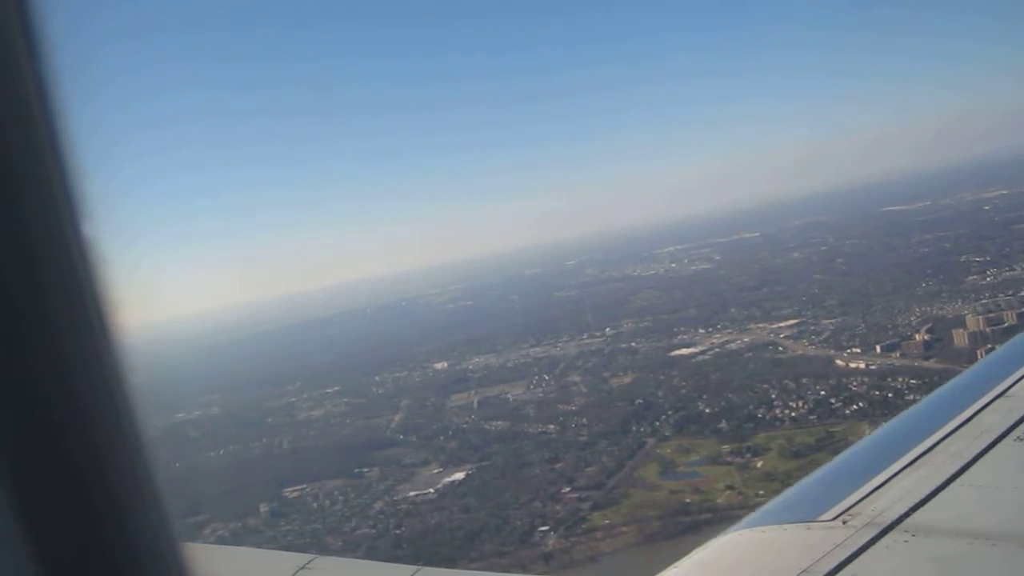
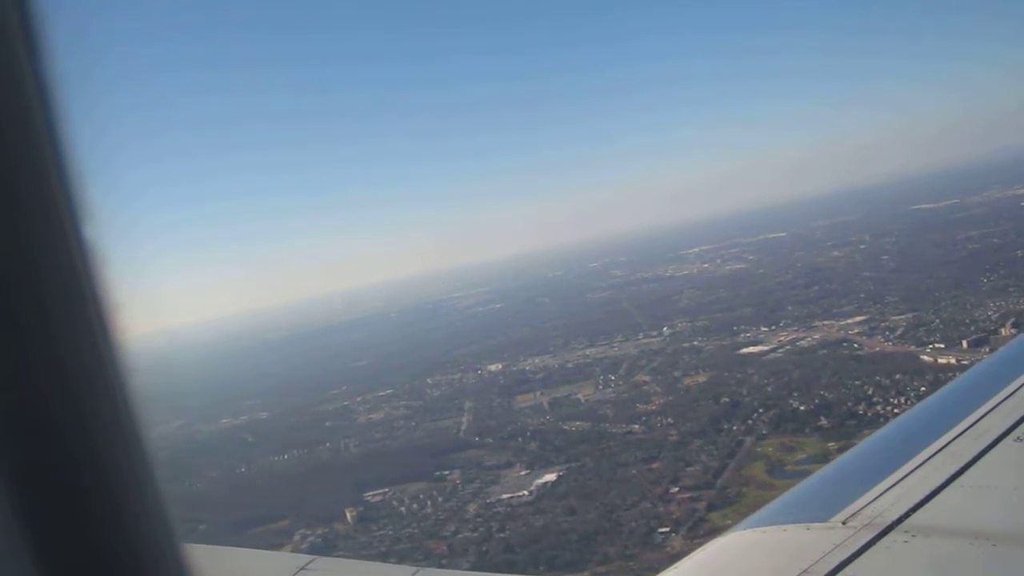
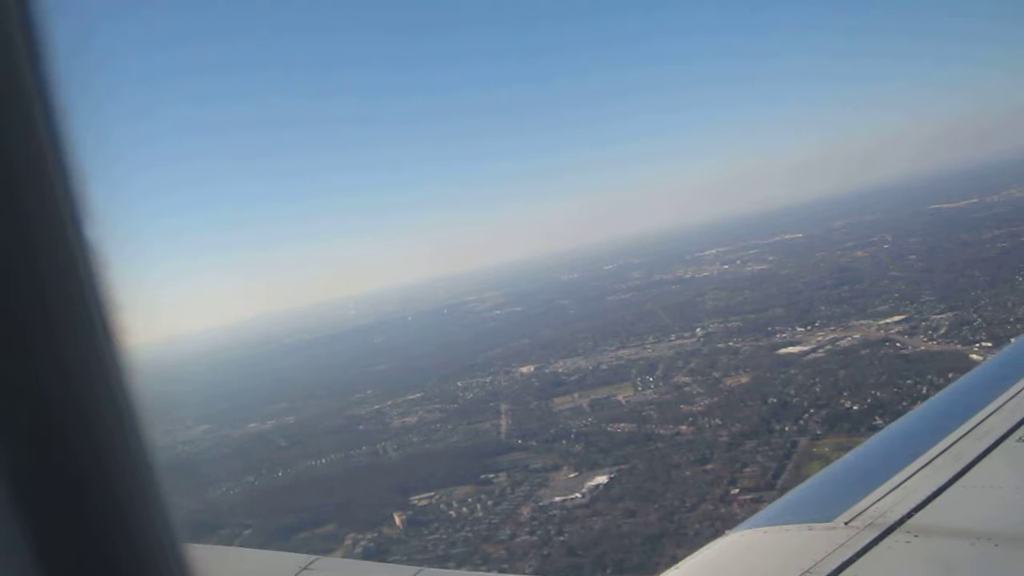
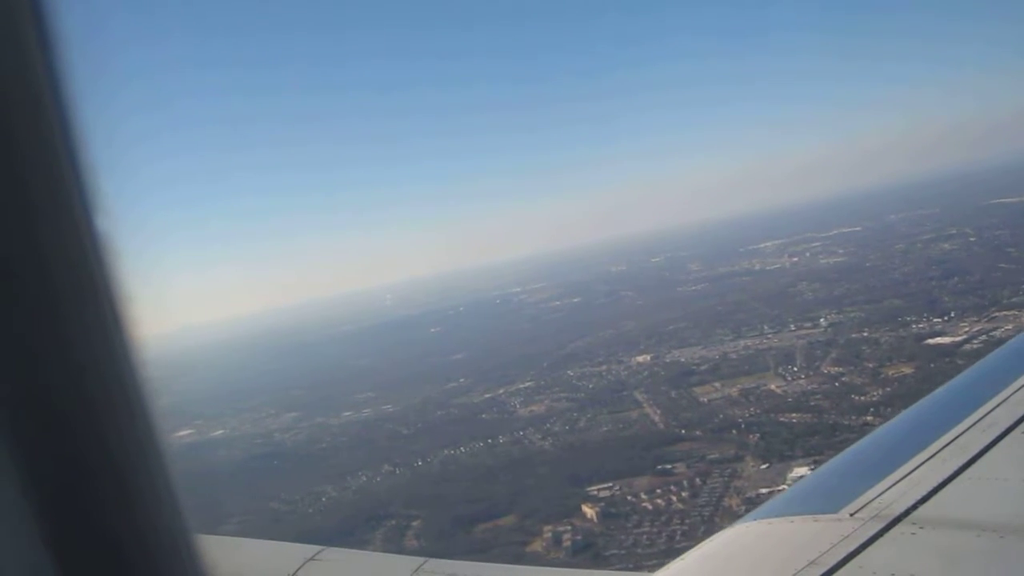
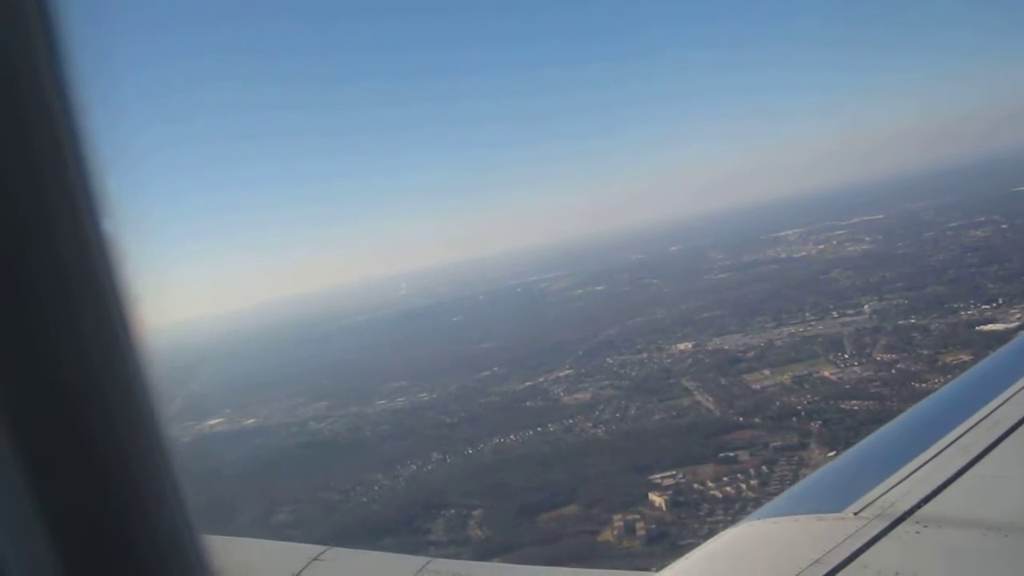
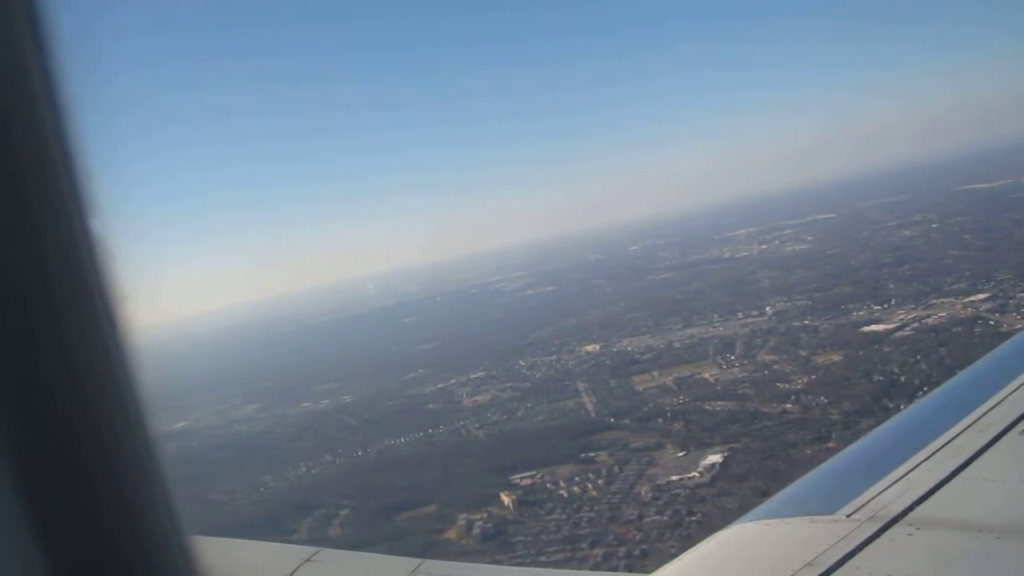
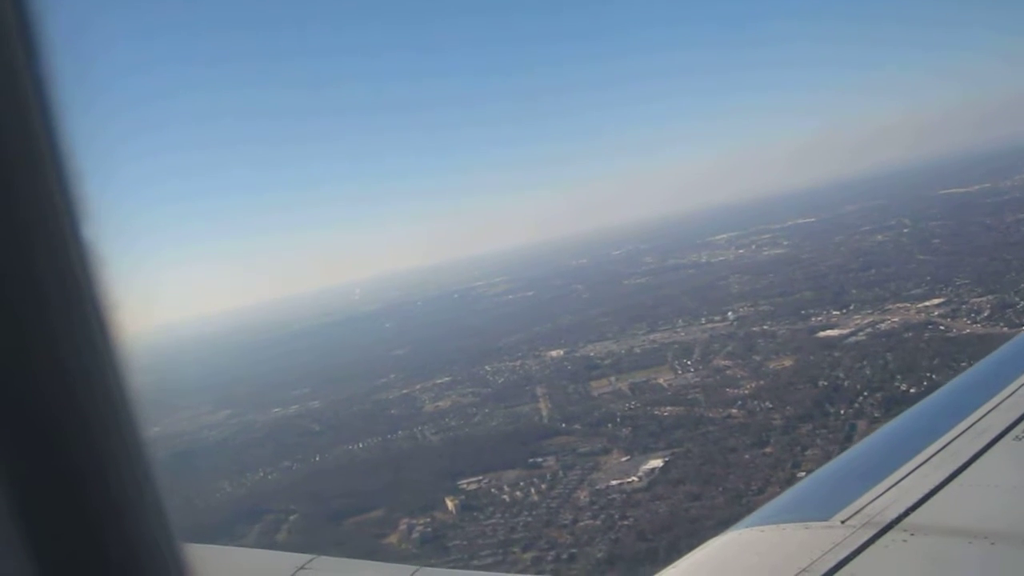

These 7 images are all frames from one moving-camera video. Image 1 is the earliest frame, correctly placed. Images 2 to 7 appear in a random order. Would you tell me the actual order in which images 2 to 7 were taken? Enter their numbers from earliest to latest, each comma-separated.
2, 3, 7, 6, 4, 5
